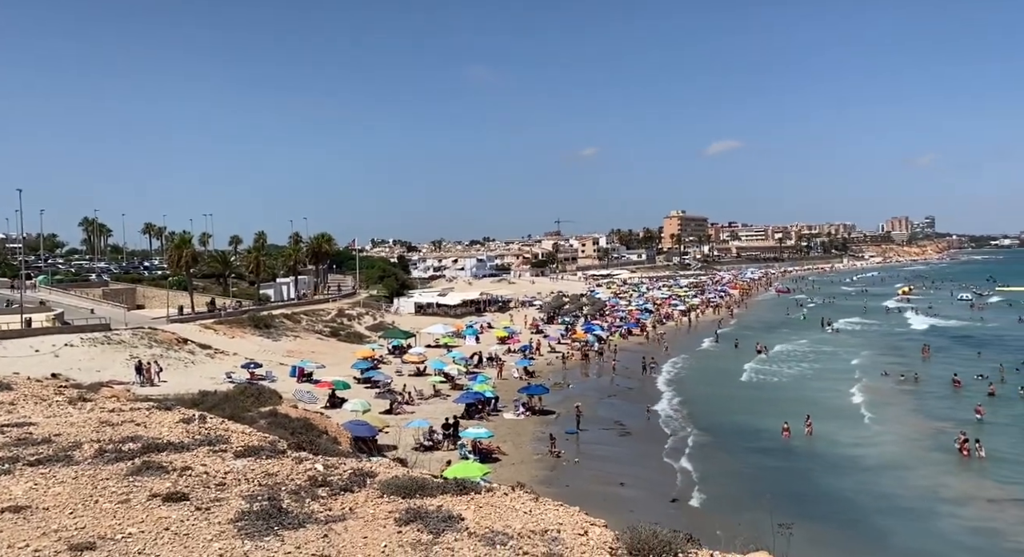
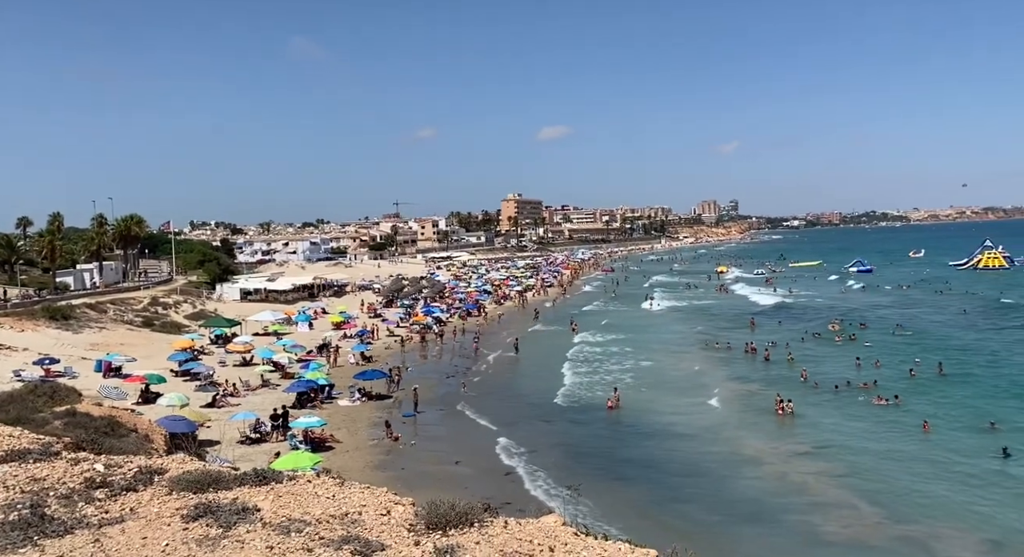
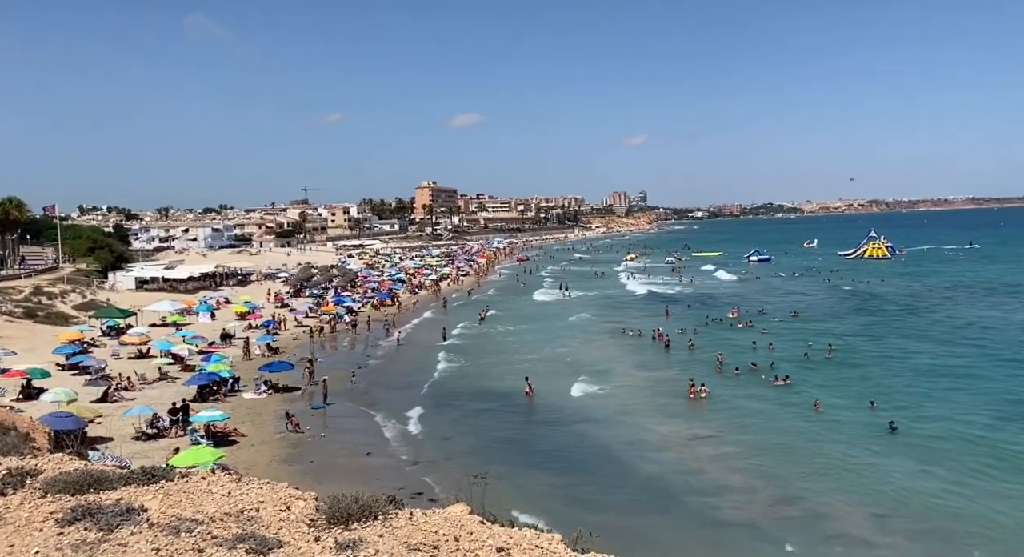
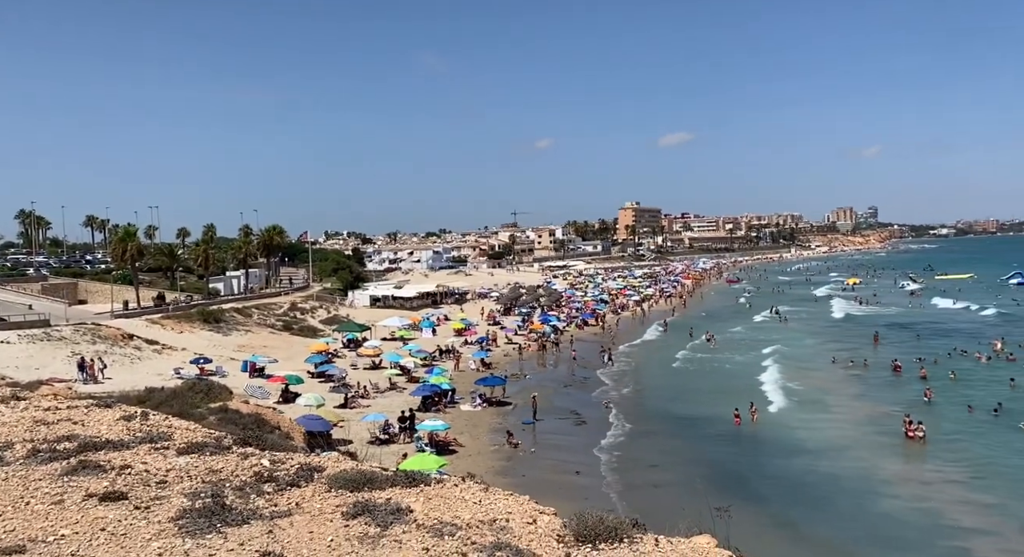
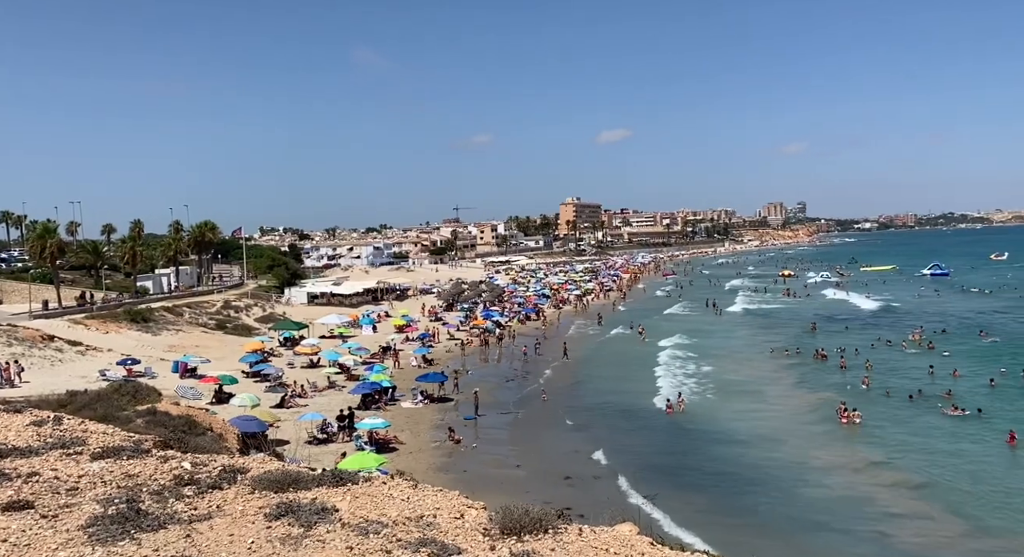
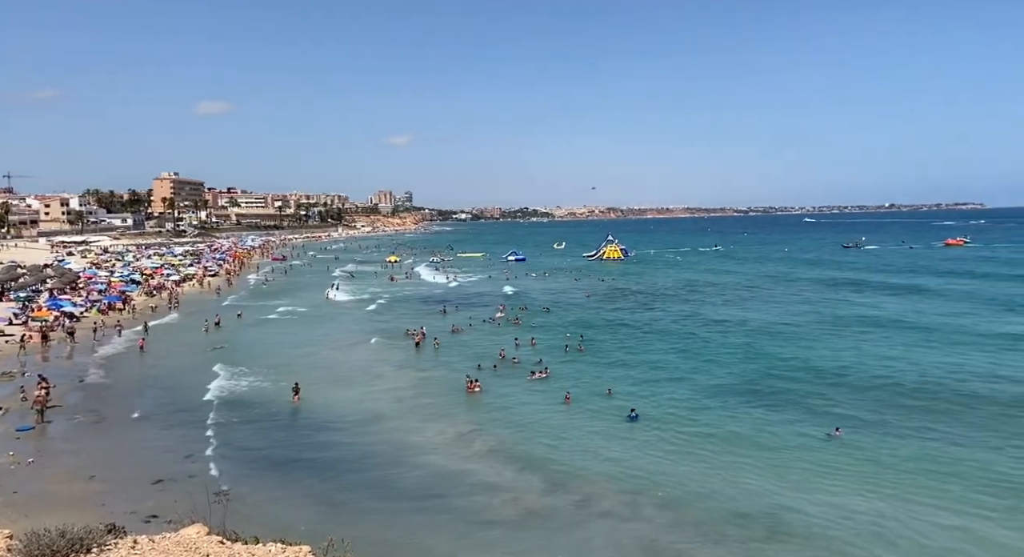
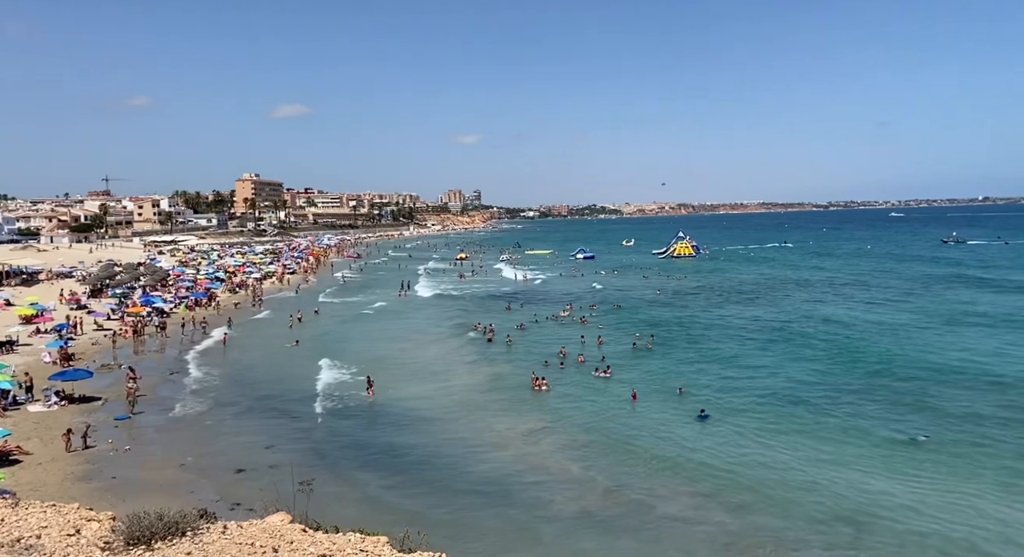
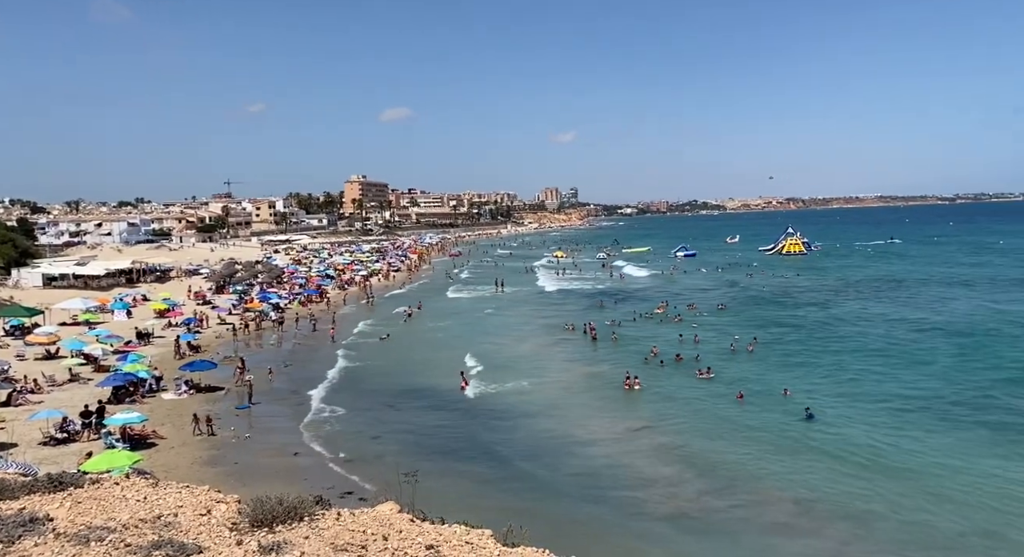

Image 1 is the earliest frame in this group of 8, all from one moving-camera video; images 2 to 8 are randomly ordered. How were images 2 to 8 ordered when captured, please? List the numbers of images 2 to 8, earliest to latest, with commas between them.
4, 5, 2, 3, 8, 7, 6
